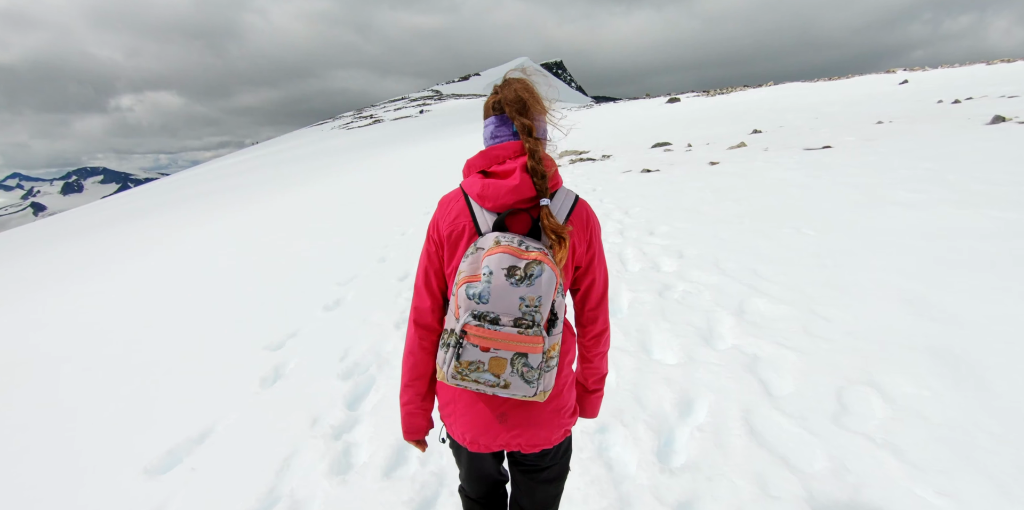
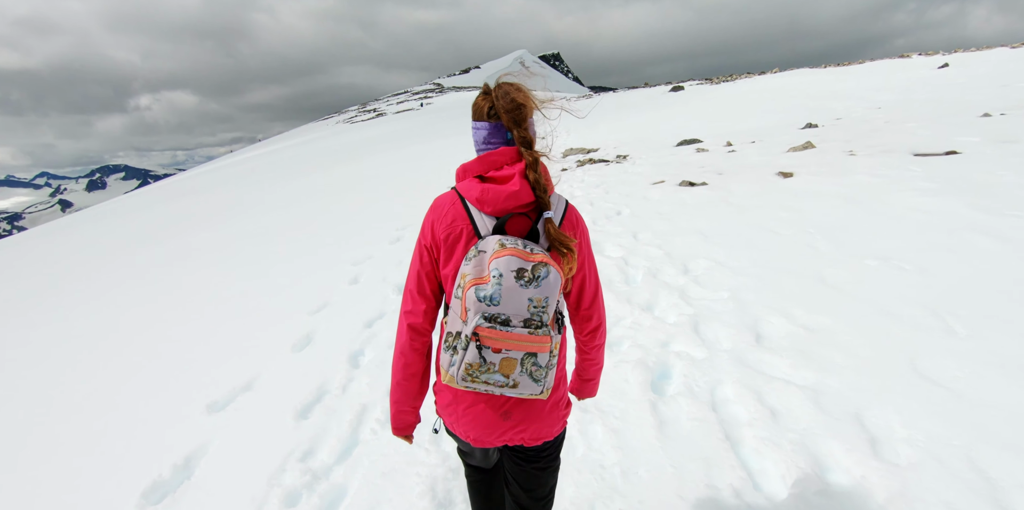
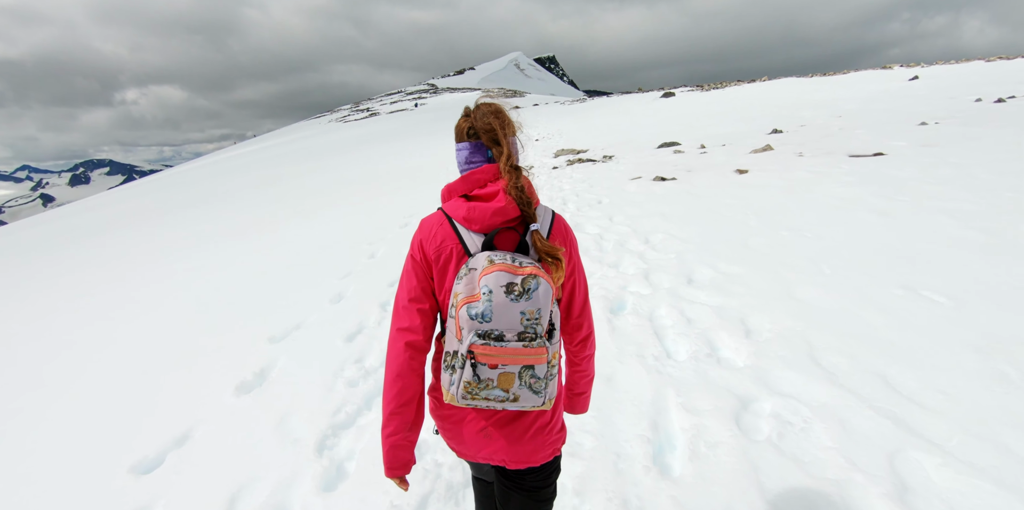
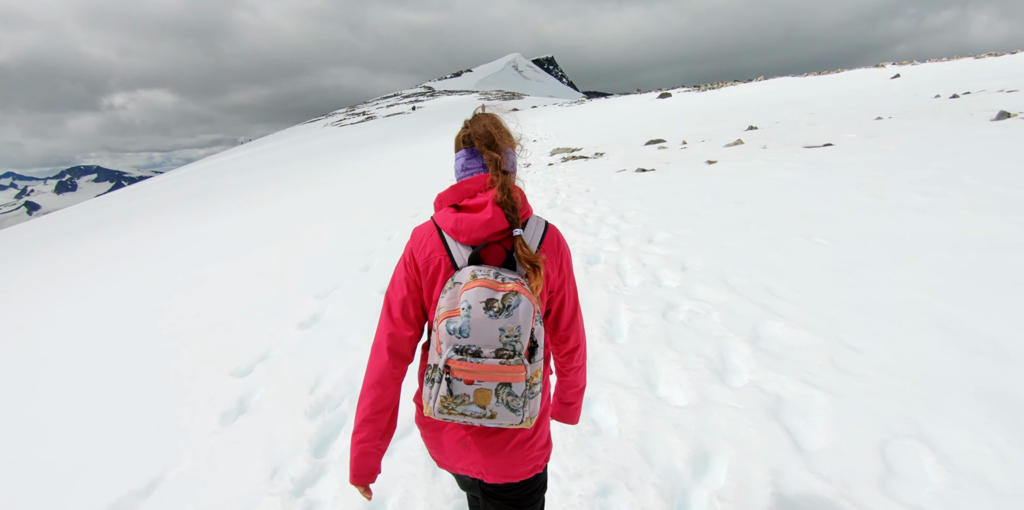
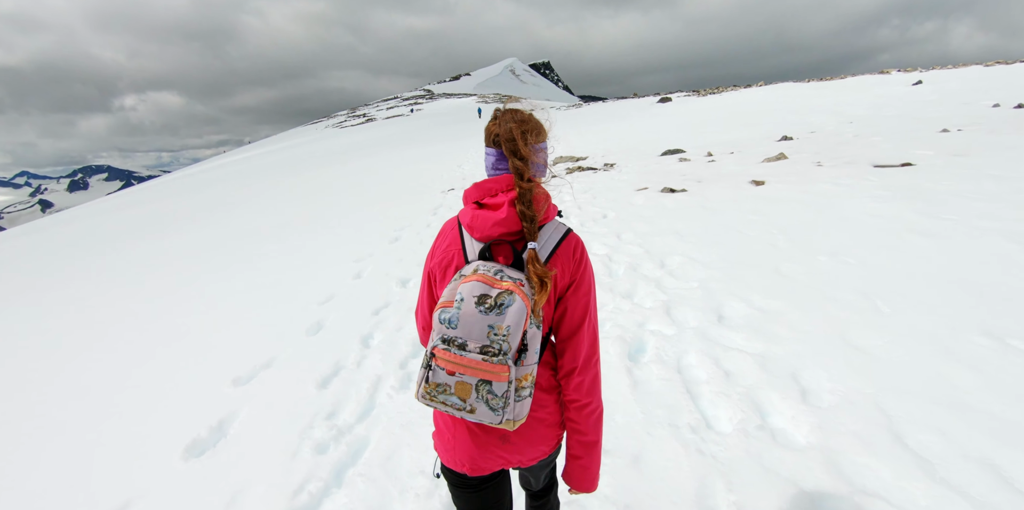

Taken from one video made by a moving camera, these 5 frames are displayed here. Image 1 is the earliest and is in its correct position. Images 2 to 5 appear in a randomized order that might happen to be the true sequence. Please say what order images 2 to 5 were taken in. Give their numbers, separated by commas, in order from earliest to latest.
4, 3, 5, 2
